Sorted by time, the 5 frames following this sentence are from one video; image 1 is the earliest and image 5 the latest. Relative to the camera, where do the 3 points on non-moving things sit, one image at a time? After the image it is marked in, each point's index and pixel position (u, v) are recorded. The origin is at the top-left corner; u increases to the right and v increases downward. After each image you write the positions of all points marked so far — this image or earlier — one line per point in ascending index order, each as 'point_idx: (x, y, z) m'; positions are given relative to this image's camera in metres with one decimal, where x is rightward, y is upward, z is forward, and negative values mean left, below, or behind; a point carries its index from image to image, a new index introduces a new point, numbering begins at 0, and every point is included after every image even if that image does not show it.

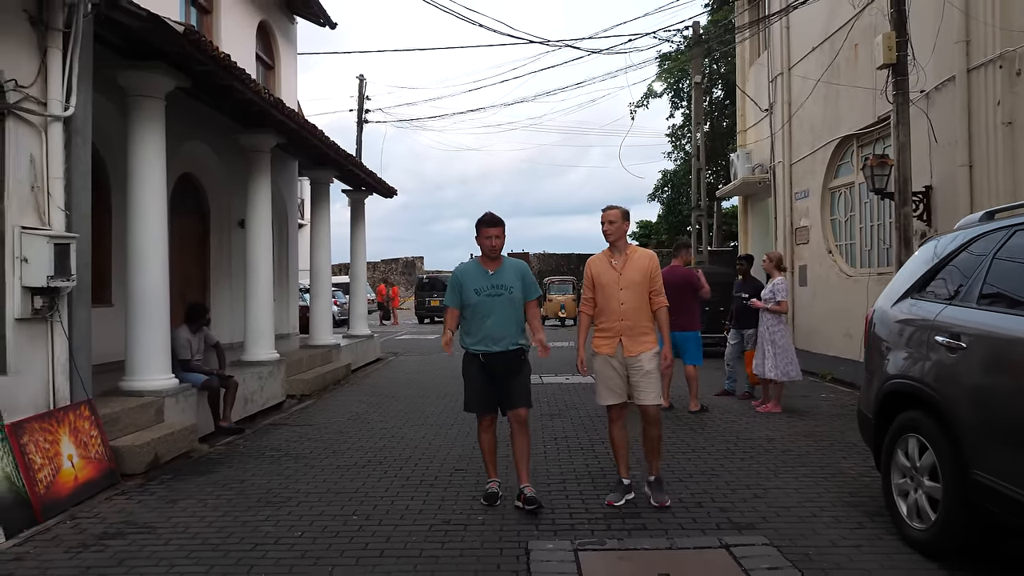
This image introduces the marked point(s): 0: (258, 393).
0: (-3.2, -1.3, +9.5) m
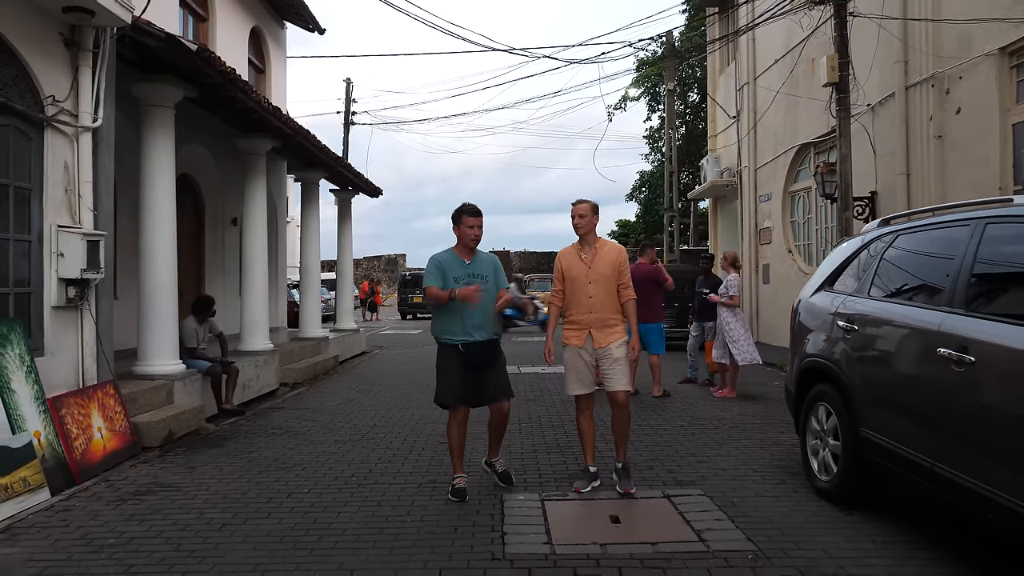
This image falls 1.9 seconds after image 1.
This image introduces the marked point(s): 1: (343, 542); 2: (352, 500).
0: (-3.4, -1.2, +10.2) m
1: (-0.9, -1.4, +4.2) m
2: (-1.1, -1.4, +5.0) m
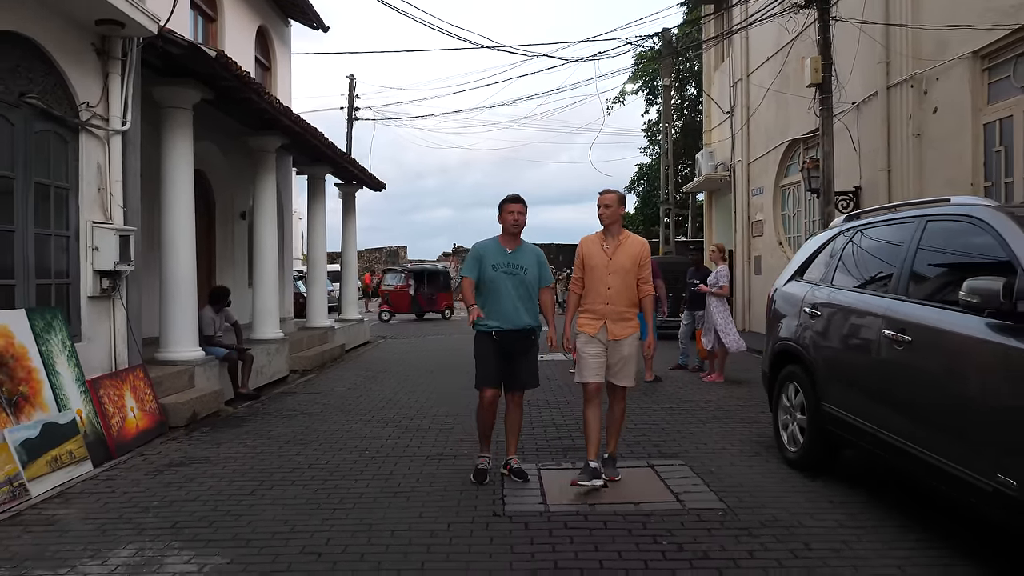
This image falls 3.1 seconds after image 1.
0: (-3.5, -1.1, +10.7) m
1: (-1.0, -1.3, +4.8) m
2: (-1.1, -1.3, +5.5) m
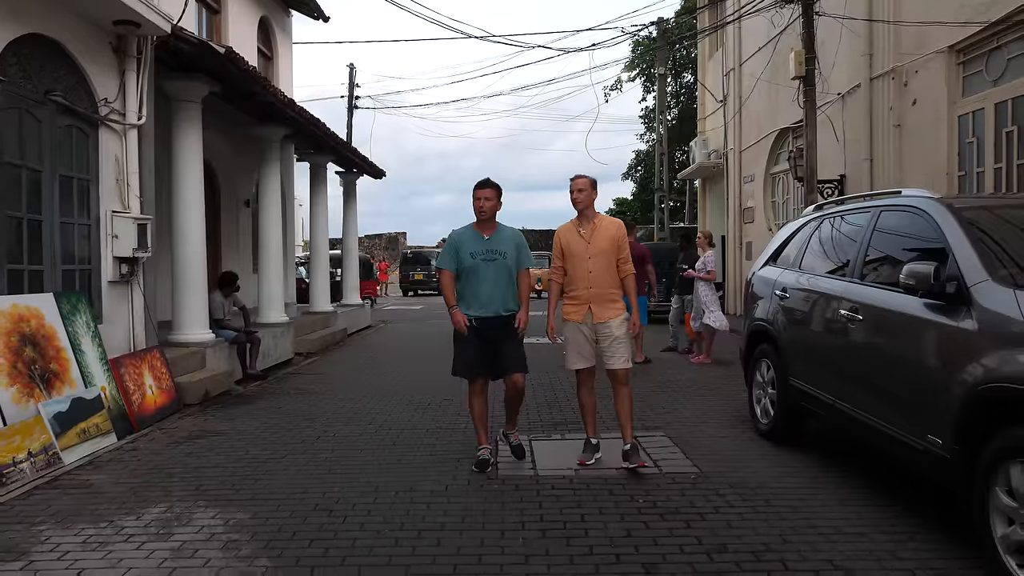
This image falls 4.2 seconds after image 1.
0: (-3.5, -0.9, +11.2) m
1: (-1.0, -1.2, +5.2) m
2: (-1.1, -1.2, +6.0) m
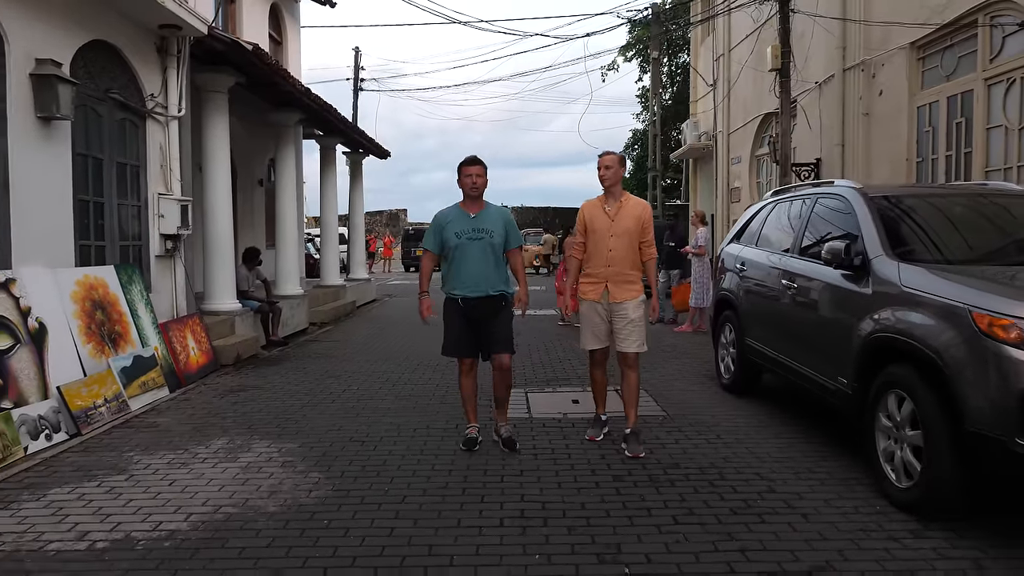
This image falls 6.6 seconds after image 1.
0: (-3.5, -0.5, +12.1) m
1: (-1.0, -1.0, +6.2) m
2: (-1.1, -1.0, +7.0) m
